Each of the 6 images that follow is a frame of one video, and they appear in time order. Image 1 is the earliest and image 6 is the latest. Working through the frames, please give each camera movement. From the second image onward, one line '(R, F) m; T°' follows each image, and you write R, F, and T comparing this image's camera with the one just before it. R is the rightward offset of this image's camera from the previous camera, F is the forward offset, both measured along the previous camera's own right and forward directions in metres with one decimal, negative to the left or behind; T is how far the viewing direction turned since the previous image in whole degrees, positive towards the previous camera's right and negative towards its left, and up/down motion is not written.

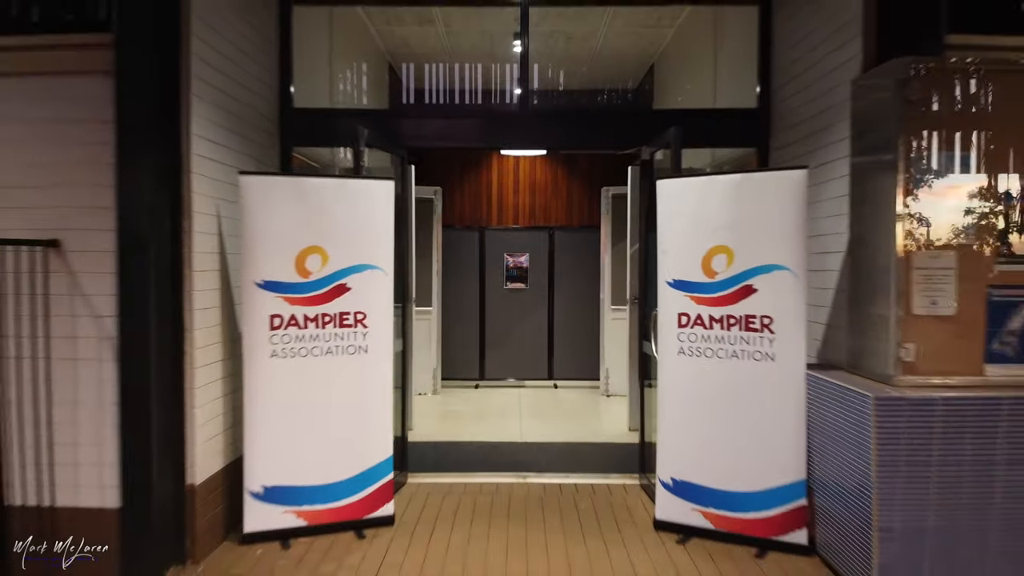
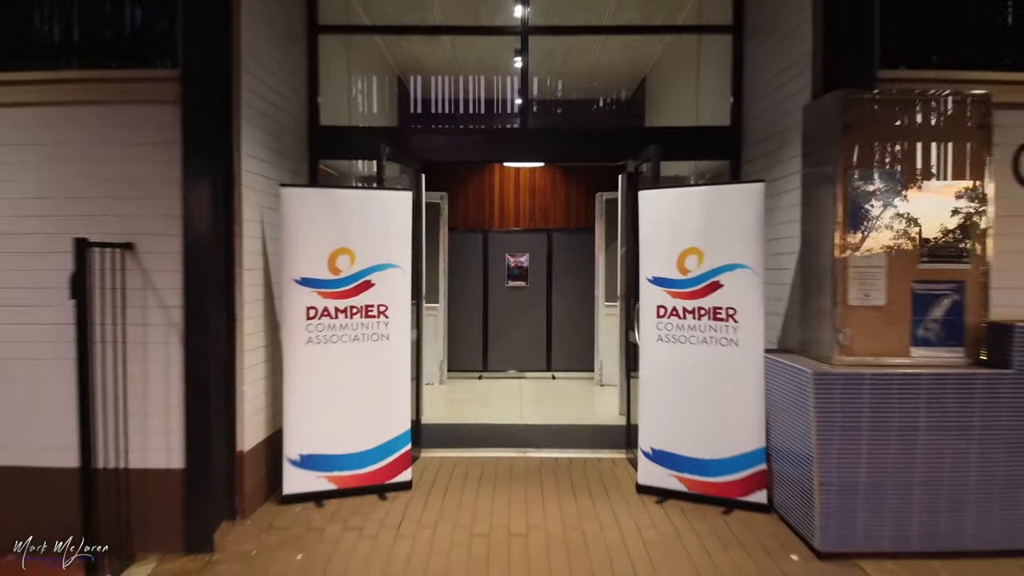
(0.0, -0.6) m; 0°
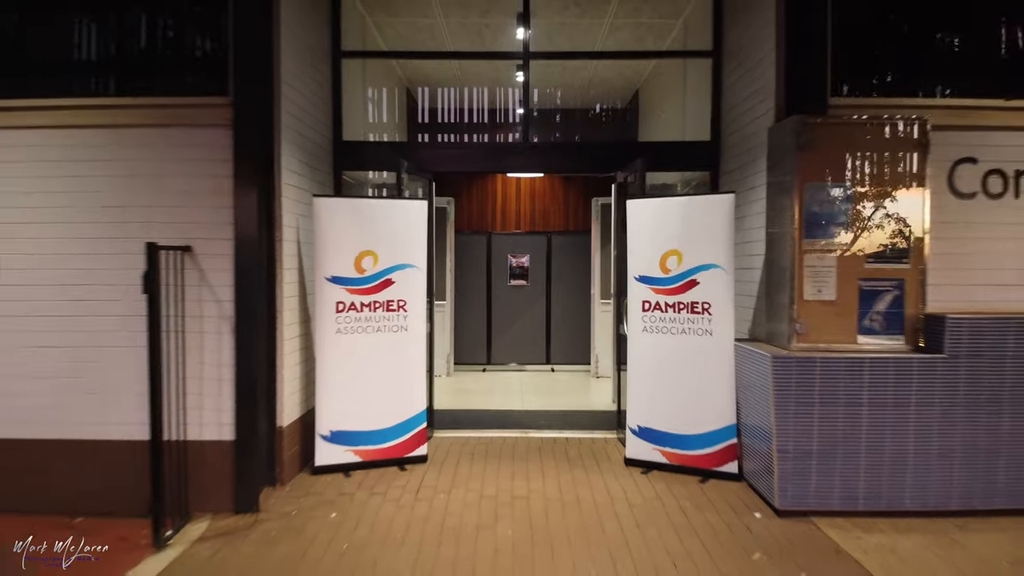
(0.0, -0.6) m; 0°
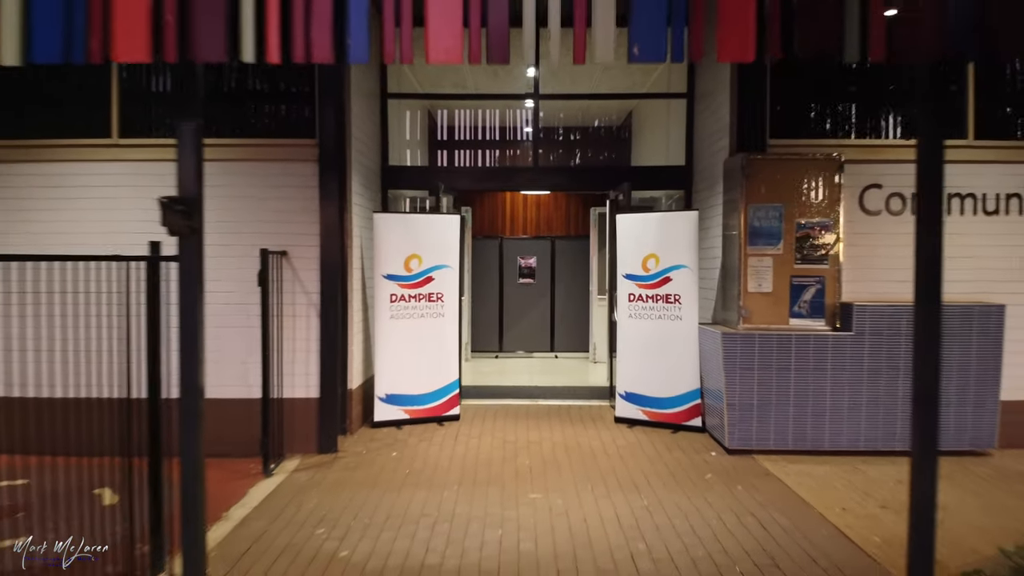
(-0.1, -1.3) m; 0°
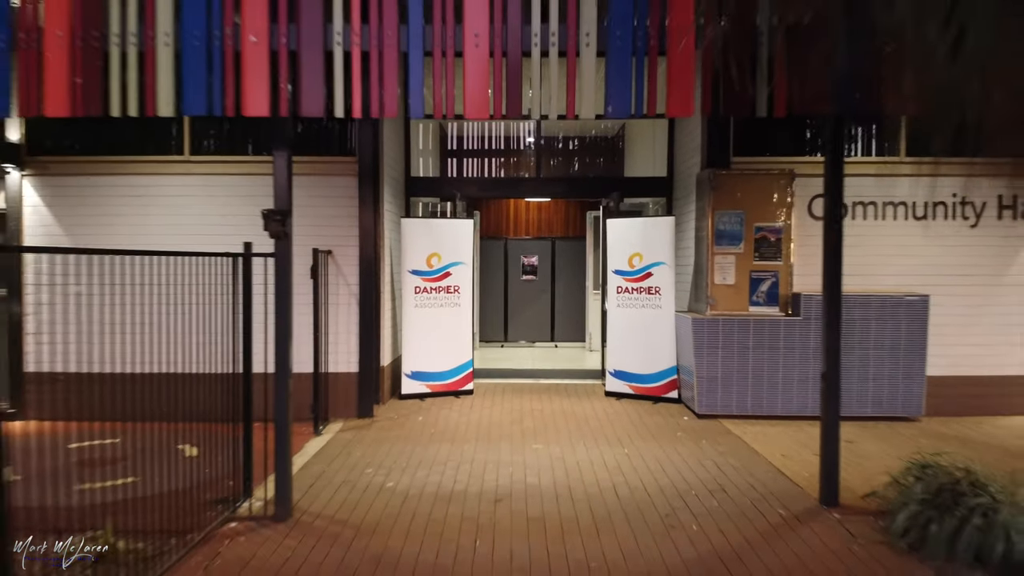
(0.0, -1.1) m; 0°
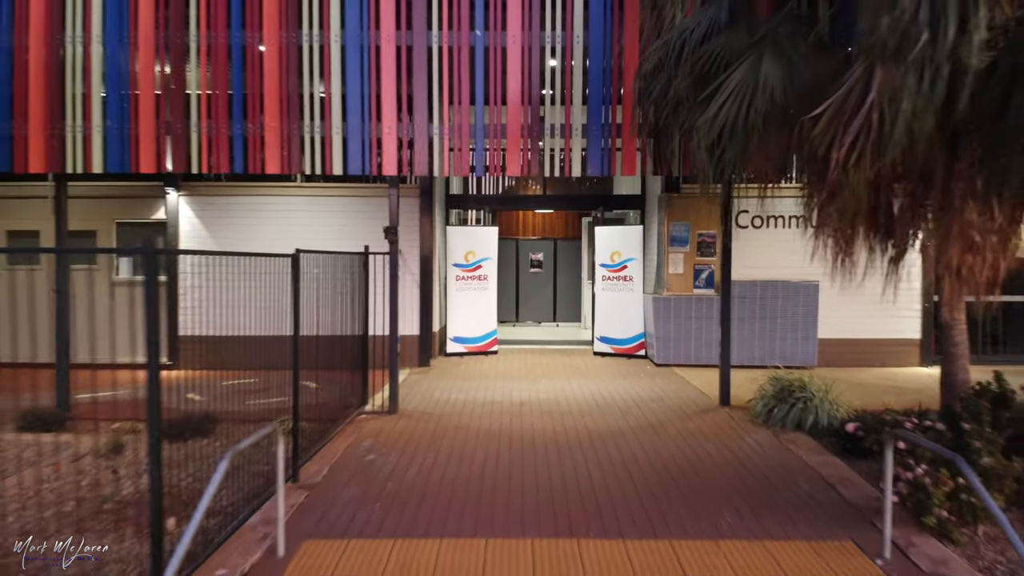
(-0.1, -2.8) m; 0°
